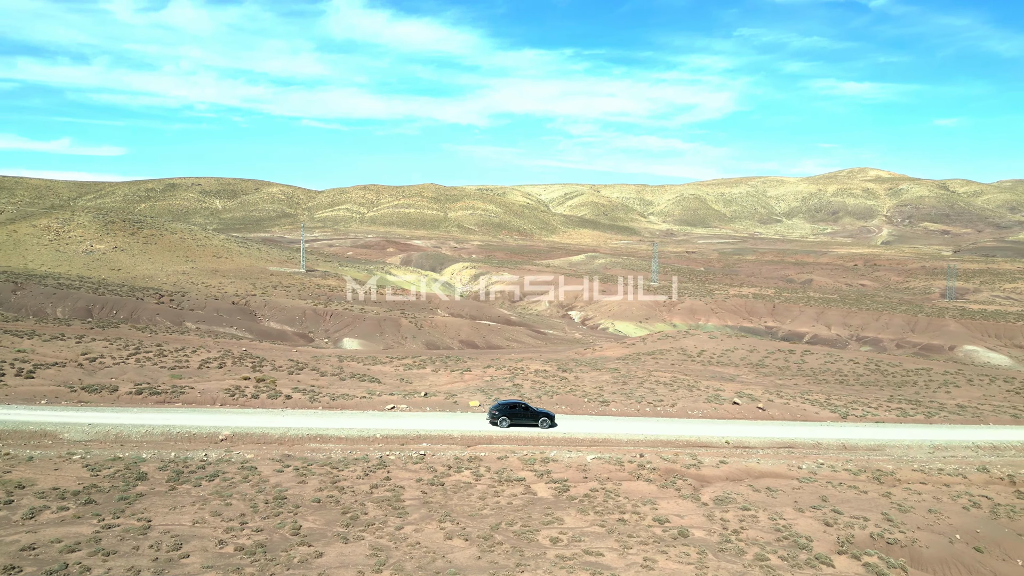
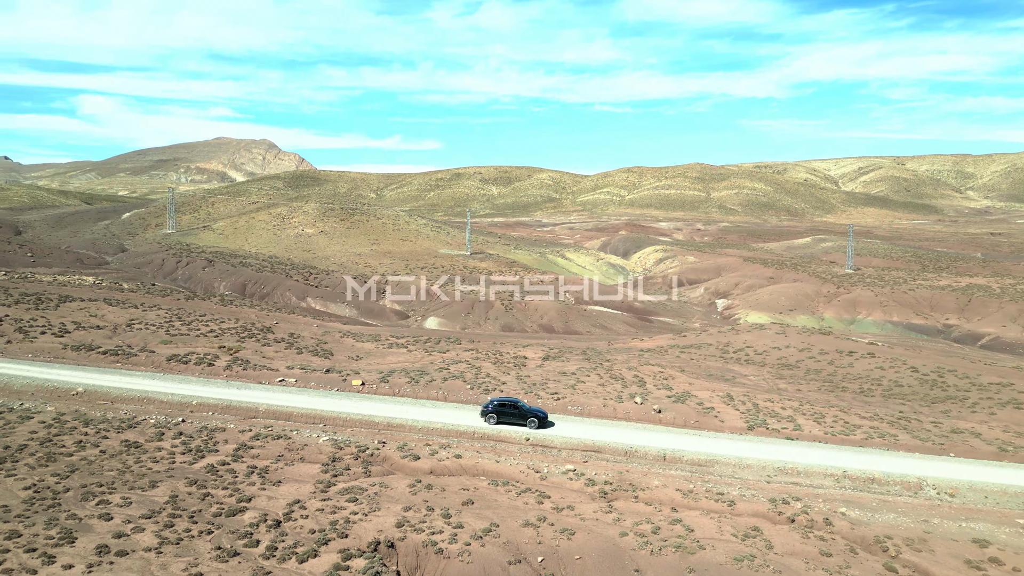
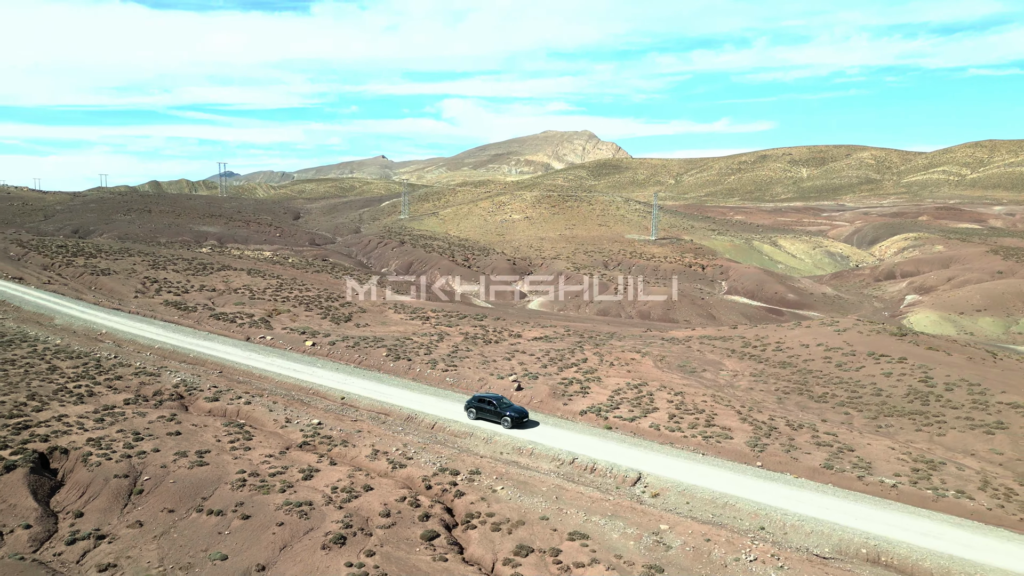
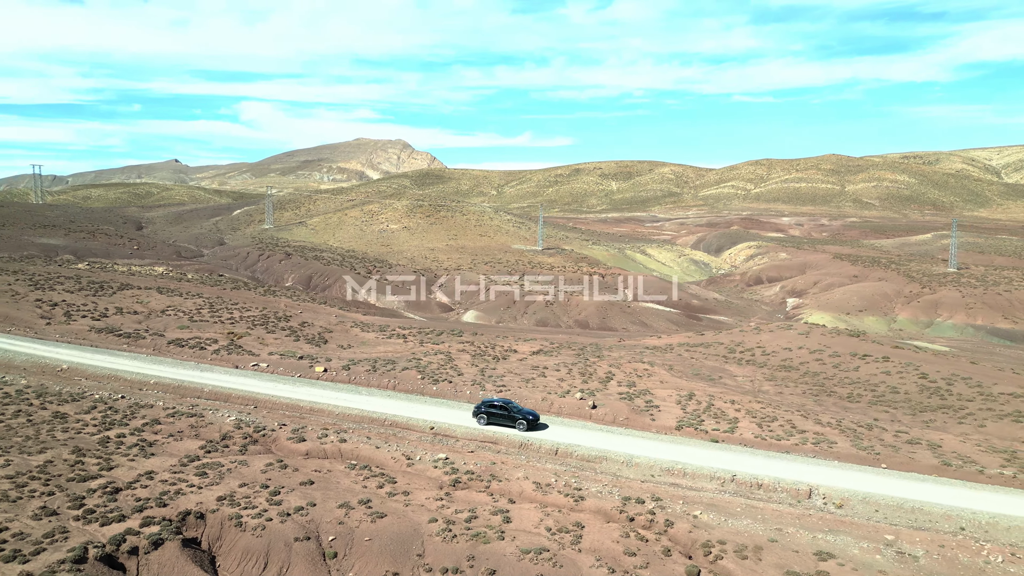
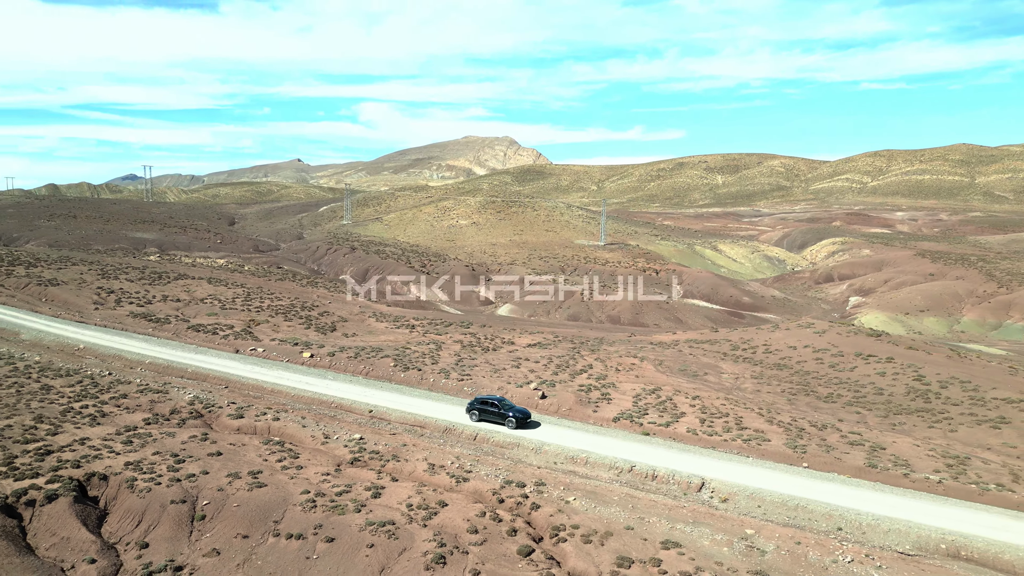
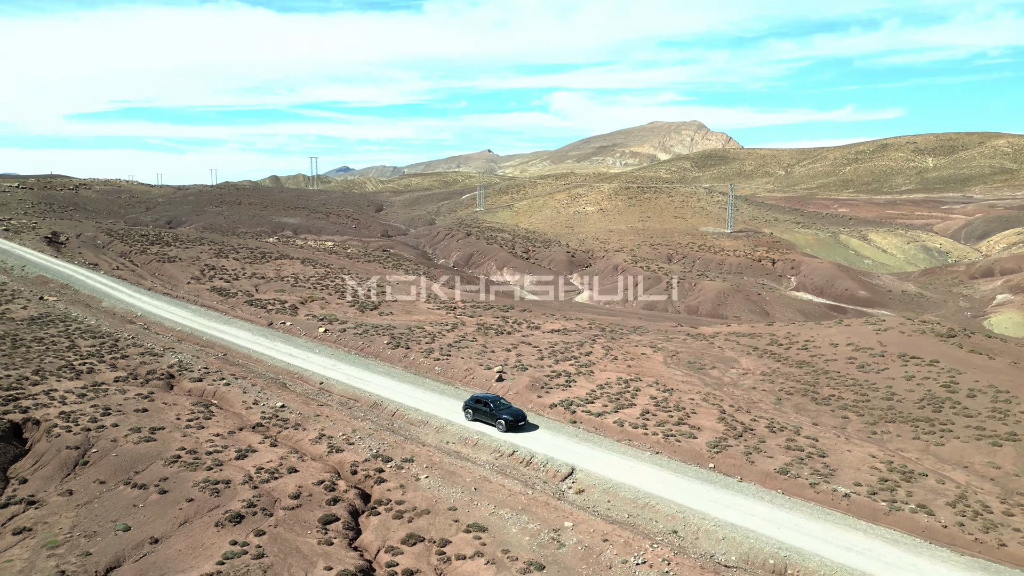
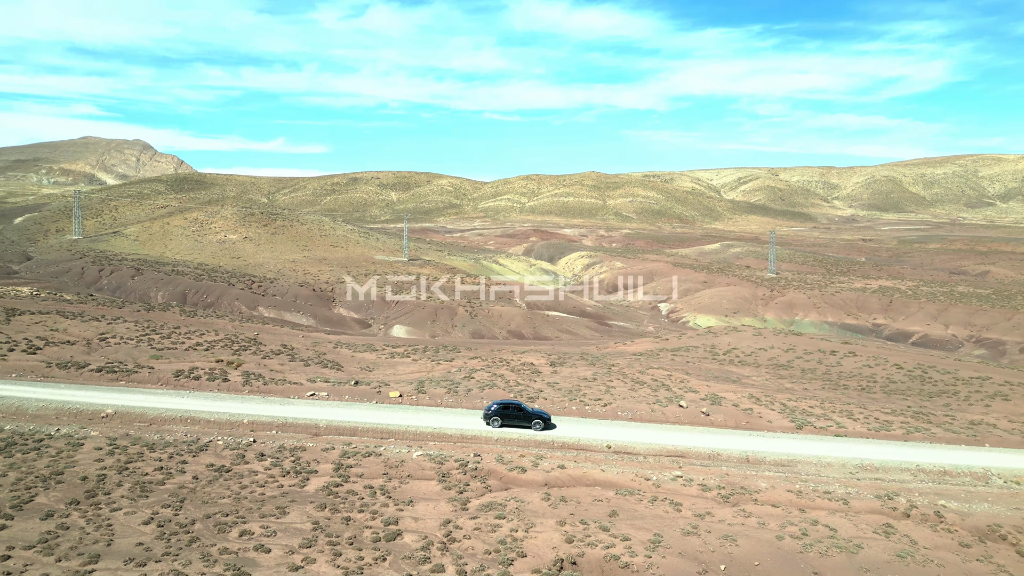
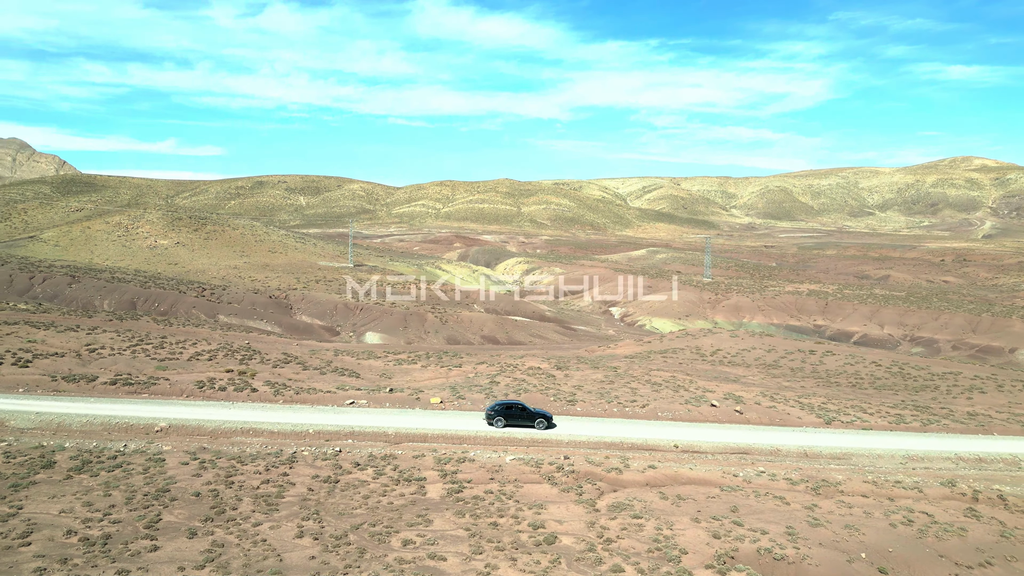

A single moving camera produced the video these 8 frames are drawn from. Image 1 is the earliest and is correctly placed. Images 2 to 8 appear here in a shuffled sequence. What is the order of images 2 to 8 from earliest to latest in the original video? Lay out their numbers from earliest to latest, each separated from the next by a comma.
8, 7, 2, 4, 5, 3, 6
